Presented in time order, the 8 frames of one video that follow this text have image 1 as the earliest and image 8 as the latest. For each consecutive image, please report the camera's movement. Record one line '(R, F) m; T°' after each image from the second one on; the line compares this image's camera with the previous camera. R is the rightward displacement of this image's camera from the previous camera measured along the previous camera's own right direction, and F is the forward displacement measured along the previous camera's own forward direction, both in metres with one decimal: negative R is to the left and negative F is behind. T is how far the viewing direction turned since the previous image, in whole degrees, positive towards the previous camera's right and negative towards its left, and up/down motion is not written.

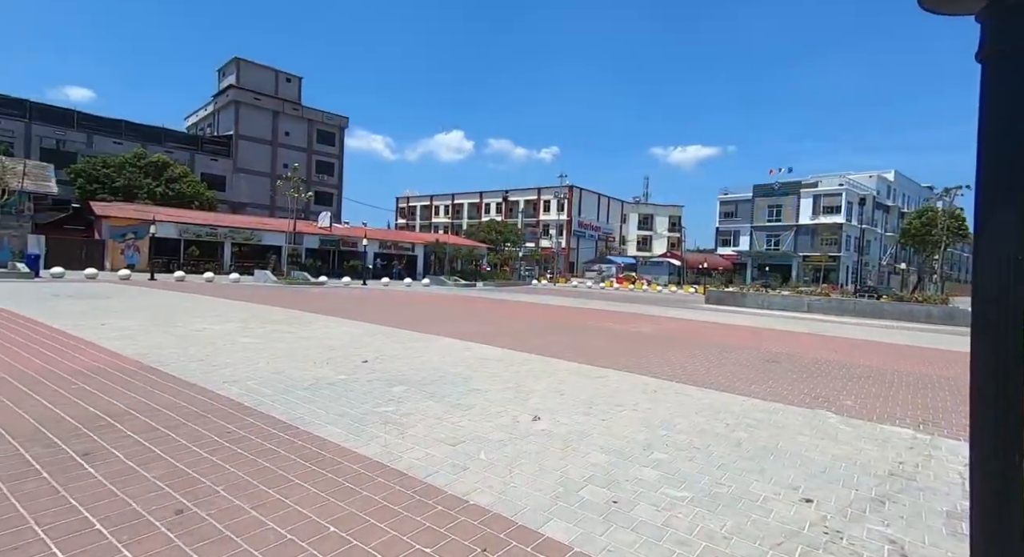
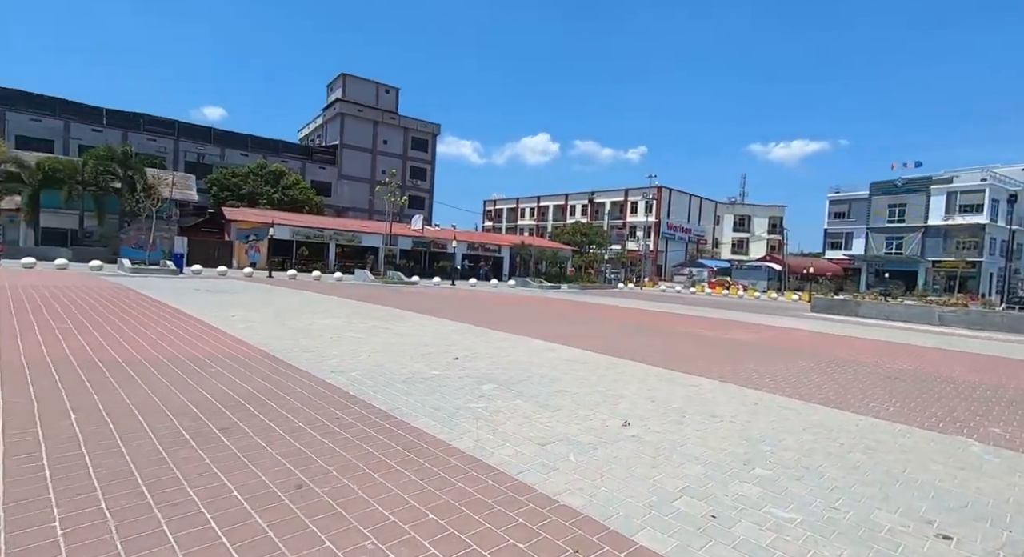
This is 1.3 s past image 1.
(-0.1, -0.1) m; -8°
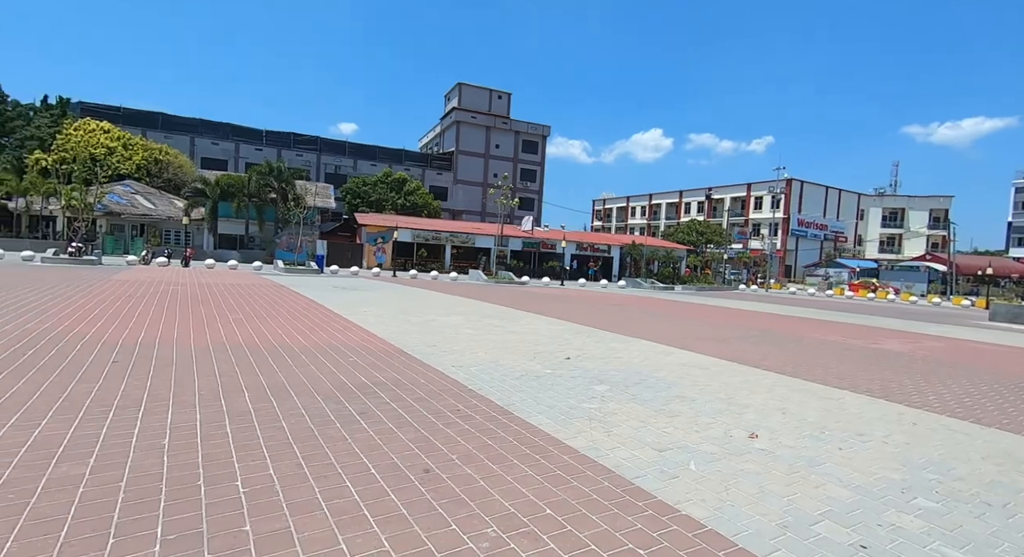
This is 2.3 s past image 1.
(-0.1, +0.1) m; -11°
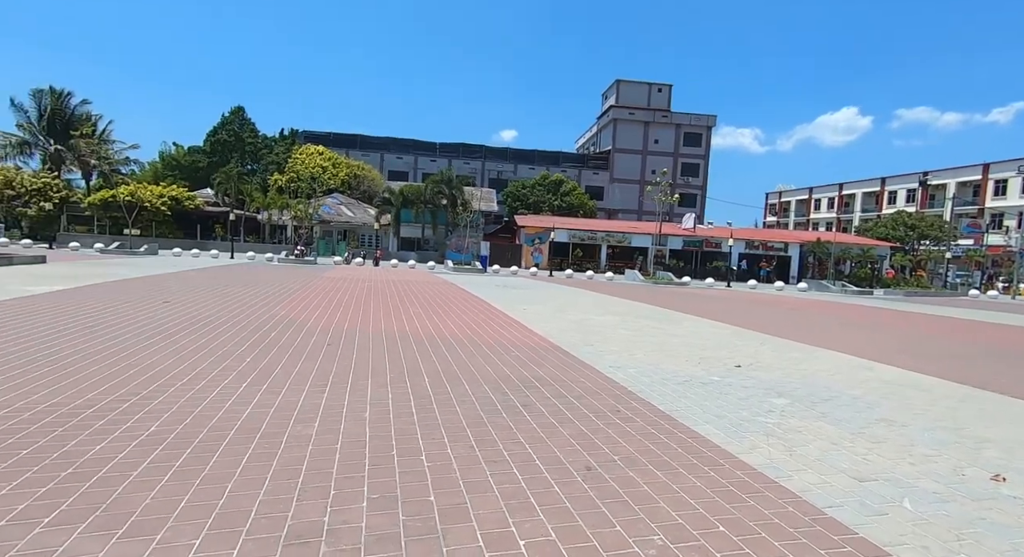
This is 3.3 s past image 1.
(-0.1, +0.3) m; -15°
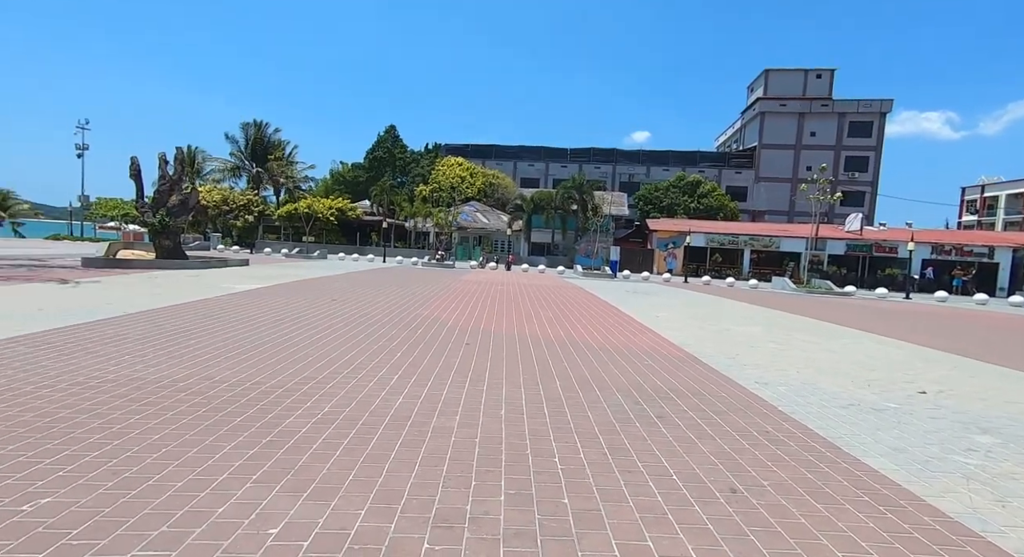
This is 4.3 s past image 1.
(-0.2, +0.5) m; -13°
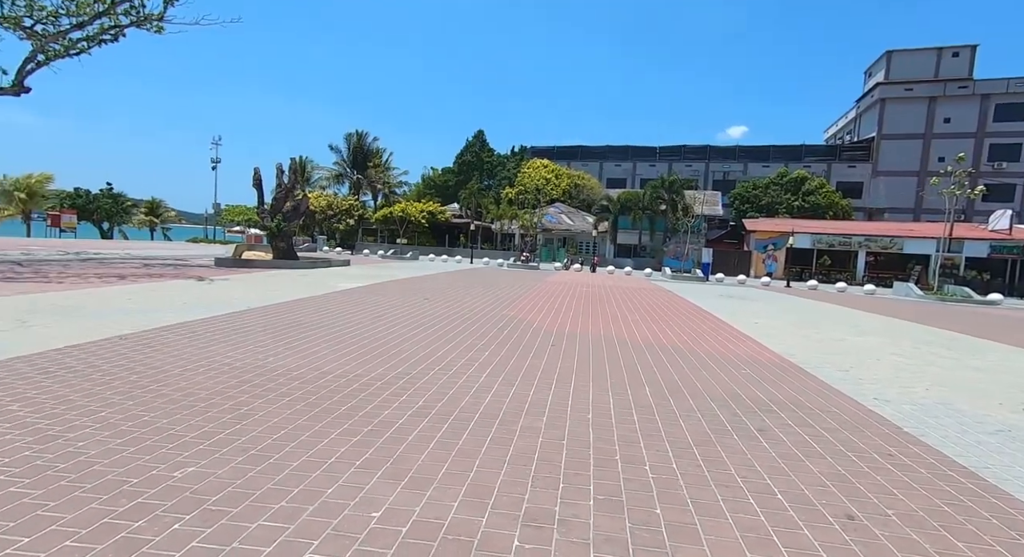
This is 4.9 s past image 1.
(-0.2, +0.6) m; -8°
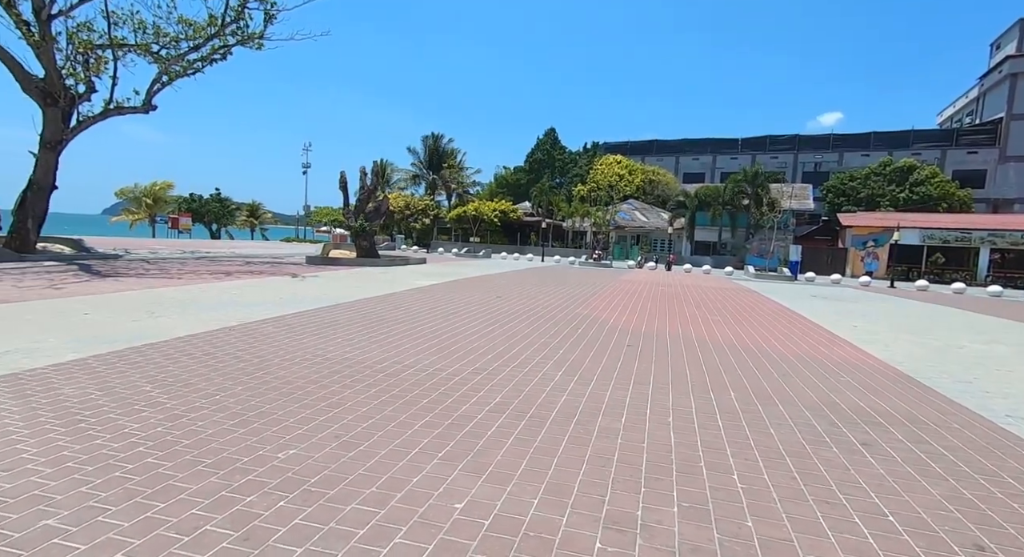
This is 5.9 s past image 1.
(-0.2, +0.5) m; -7°
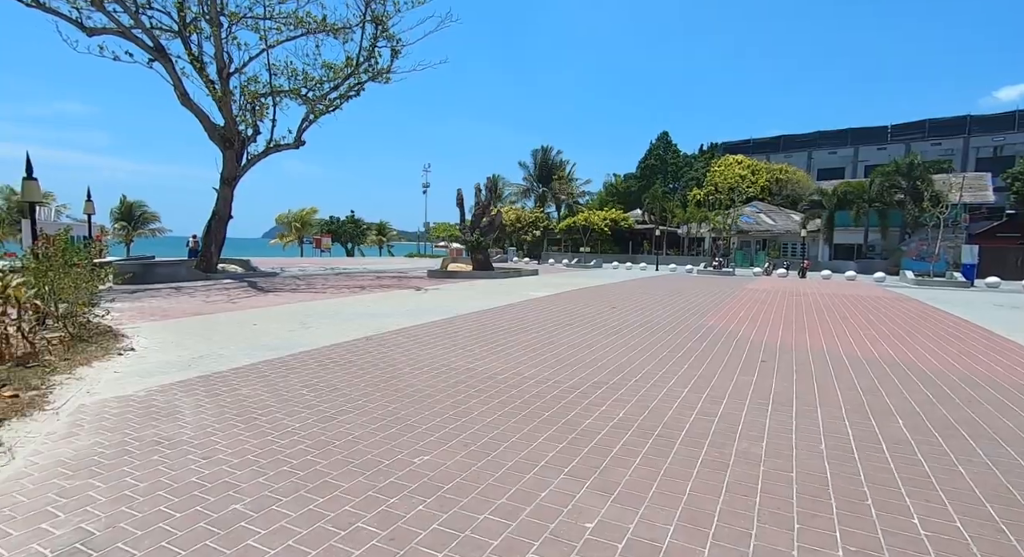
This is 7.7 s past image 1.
(-0.5, +0.6) m; -12°
